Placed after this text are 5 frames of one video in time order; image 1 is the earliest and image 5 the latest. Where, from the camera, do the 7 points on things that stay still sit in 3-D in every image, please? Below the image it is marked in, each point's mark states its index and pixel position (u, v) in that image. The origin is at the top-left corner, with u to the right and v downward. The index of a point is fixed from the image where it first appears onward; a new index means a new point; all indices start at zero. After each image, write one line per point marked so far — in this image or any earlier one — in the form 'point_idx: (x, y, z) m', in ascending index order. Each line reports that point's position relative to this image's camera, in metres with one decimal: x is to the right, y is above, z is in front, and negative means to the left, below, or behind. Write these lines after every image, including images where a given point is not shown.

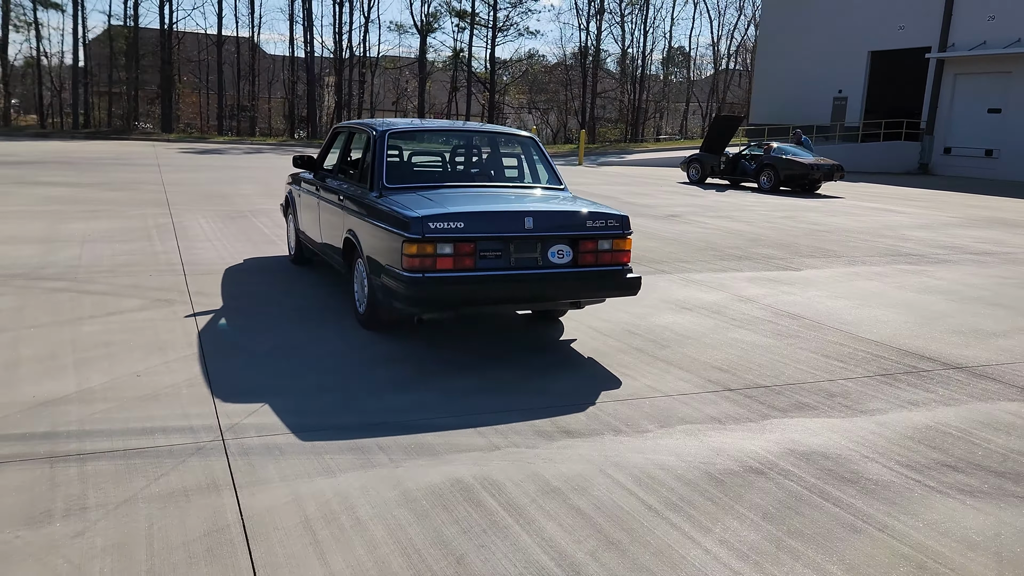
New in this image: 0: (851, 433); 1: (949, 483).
0: (+1.8, -0.8, +4.4) m
1: (+2.0, -0.9, +3.8) m
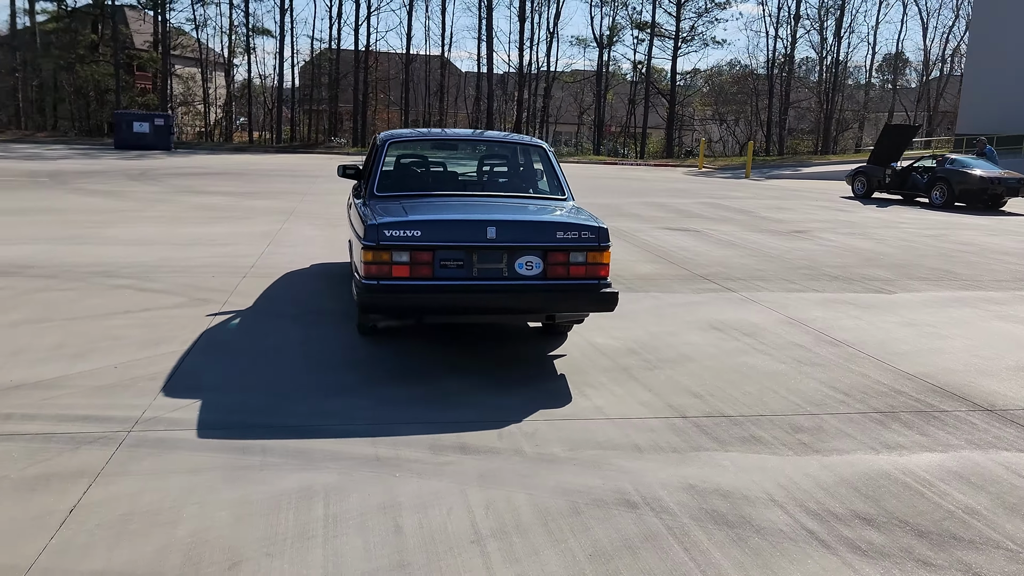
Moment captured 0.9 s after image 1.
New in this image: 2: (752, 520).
0: (+1.2, -0.9, +3.9) m
1: (+1.3, -1.0, +3.3) m
2: (+1.0, -0.9, +3.4) m
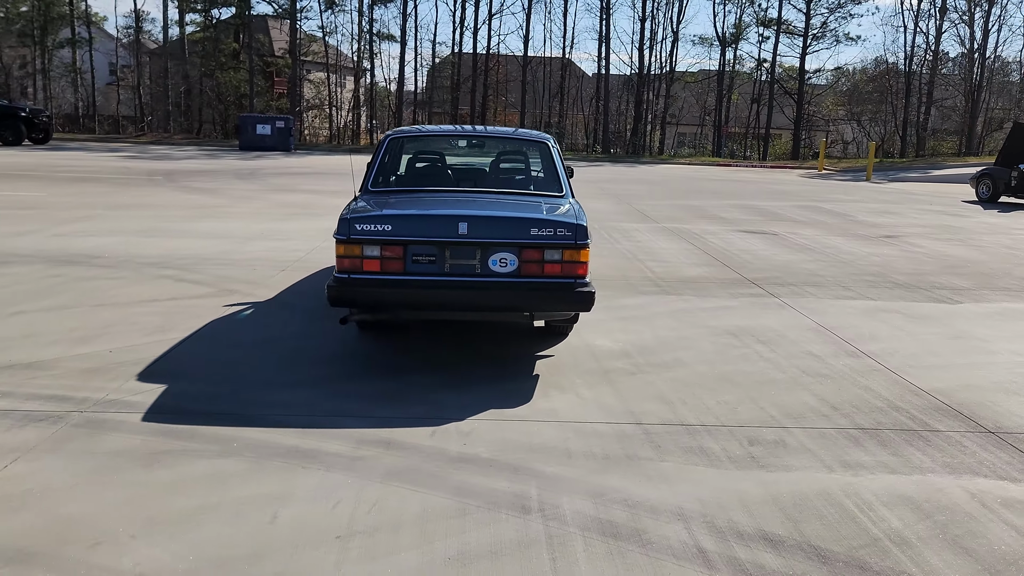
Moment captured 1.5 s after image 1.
0: (+0.9, -0.9, +3.7) m
1: (+0.8, -1.0, +3.0) m
2: (+0.5, -0.9, +3.2) m
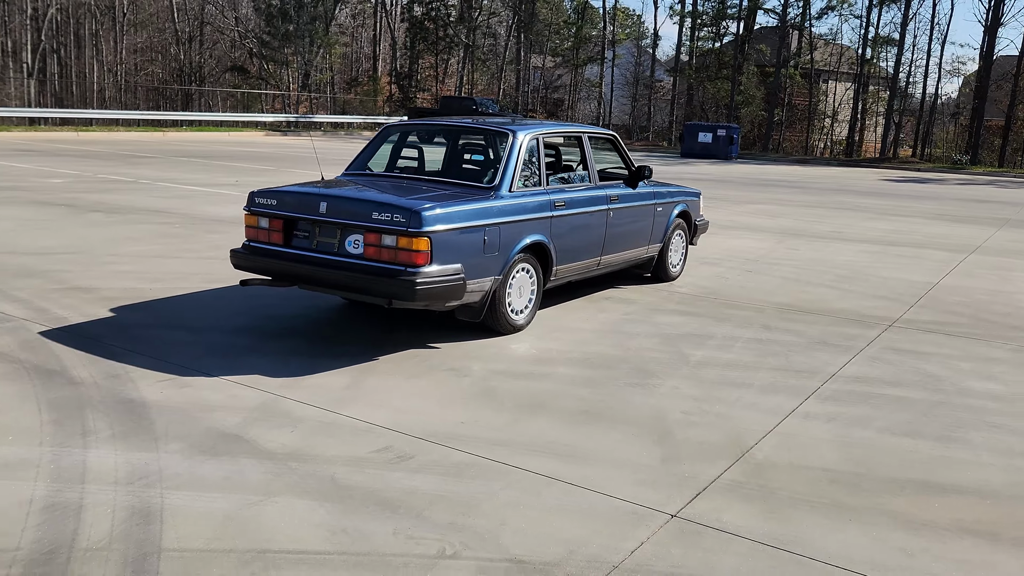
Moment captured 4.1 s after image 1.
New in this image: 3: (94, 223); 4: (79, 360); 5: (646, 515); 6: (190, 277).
0: (-1.2, -0.8, +3.6) m
1: (-1.6, -0.9, +3.1) m
2: (-1.7, -0.8, +3.4) m
3: (-5.6, +0.9, +11.2) m
4: (-2.5, -0.4, +5.0) m
5: (+0.5, -0.9, +3.3) m
6: (-2.9, +0.1, +7.6) m
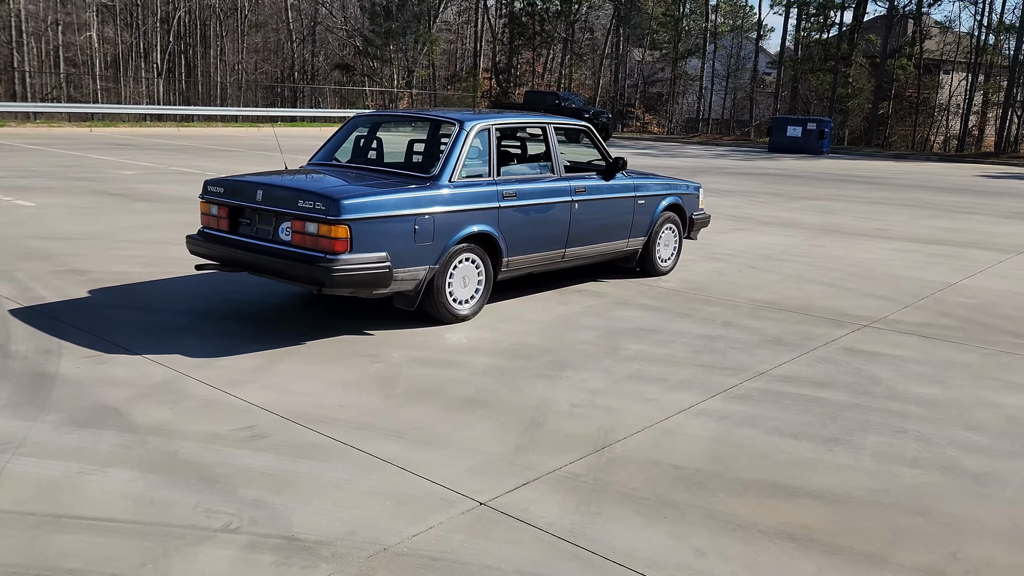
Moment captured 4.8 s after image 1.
0: (-1.9, -0.7, +3.8) m
1: (-2.3, -0.8, +3.3) m
2: (-2.5, -0.7, +3.6) m
3: (-5.3, +1.1, +11.8) m
4: (-3.1, -0.3, +5.3) m
5: (-0.2, -0.8, +3.3) m
6: (-3.1, +0.3, +8.0) m
